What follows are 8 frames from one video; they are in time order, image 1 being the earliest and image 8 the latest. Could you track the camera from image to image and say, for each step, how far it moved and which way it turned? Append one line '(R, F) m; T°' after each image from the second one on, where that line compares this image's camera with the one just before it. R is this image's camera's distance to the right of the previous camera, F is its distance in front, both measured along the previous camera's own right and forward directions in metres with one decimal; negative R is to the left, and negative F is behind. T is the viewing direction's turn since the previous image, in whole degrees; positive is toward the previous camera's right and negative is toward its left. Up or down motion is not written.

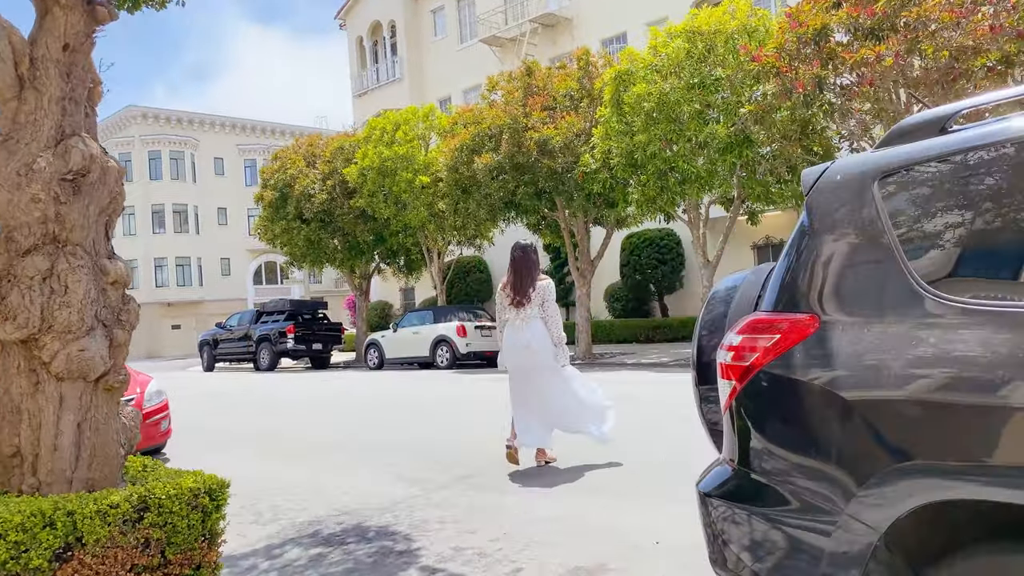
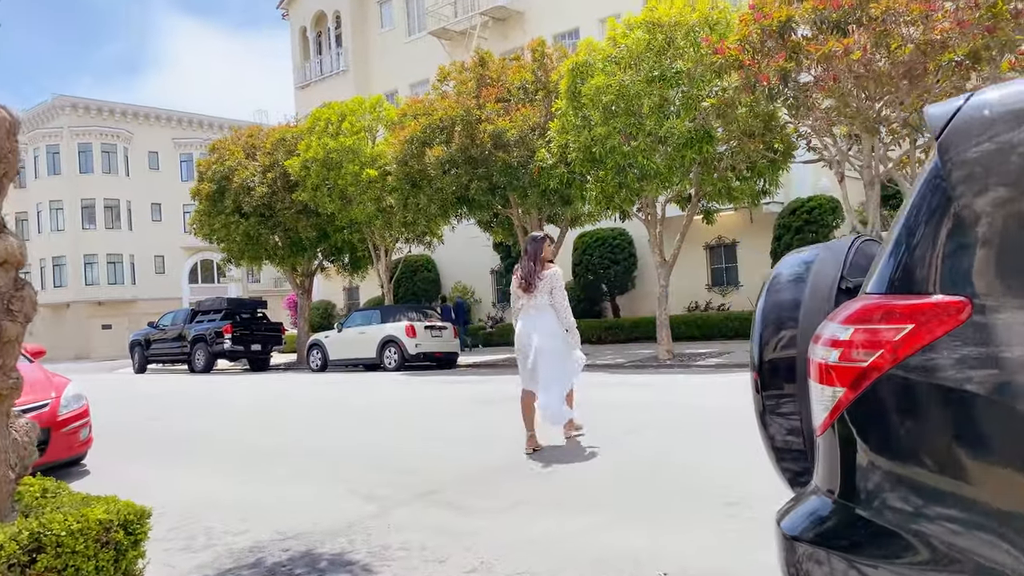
(-0.2, +0.7) m; +4°
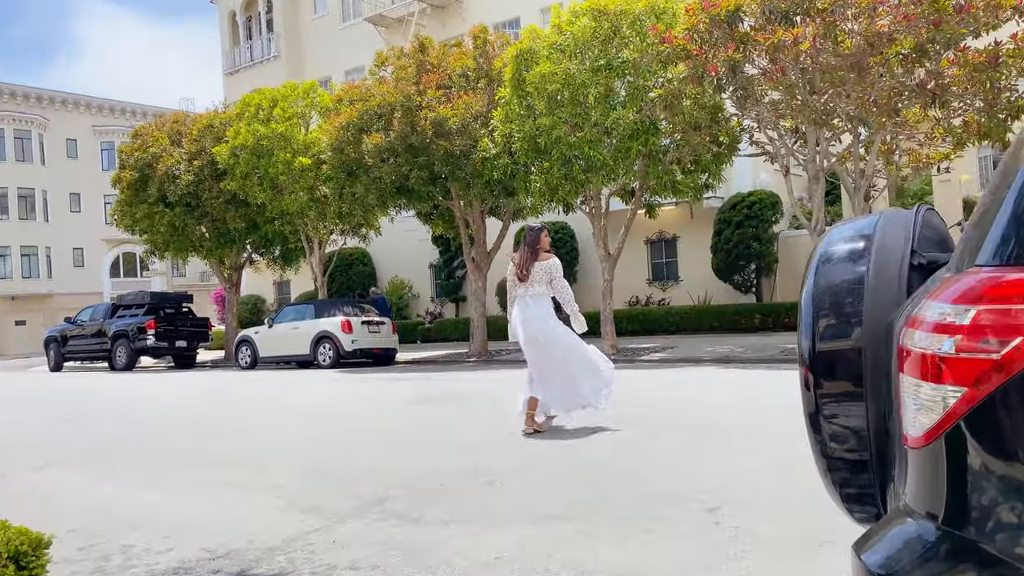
(-0.1, +0.5) m; +4°
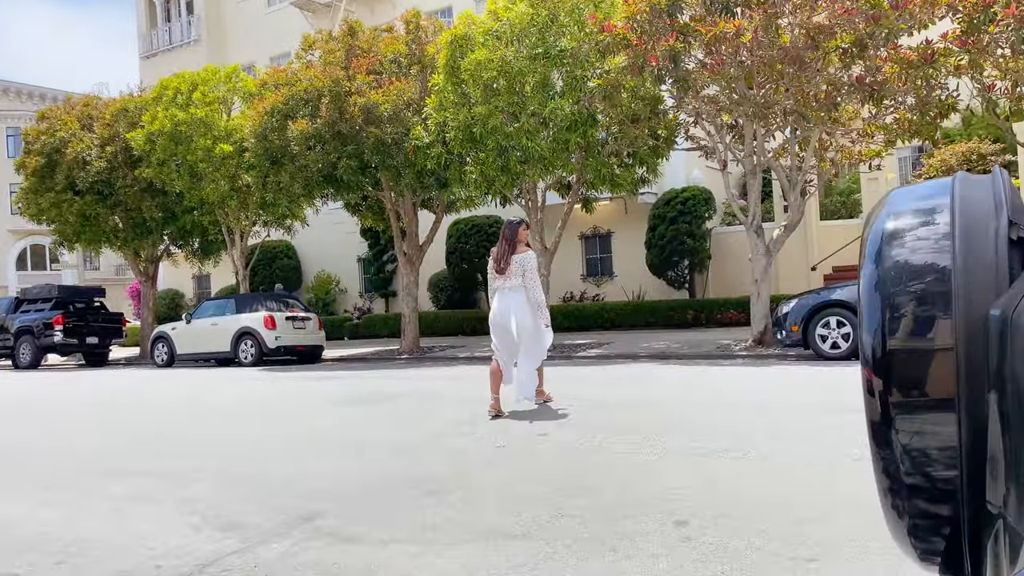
(-0.1, +0.5) m; +5°
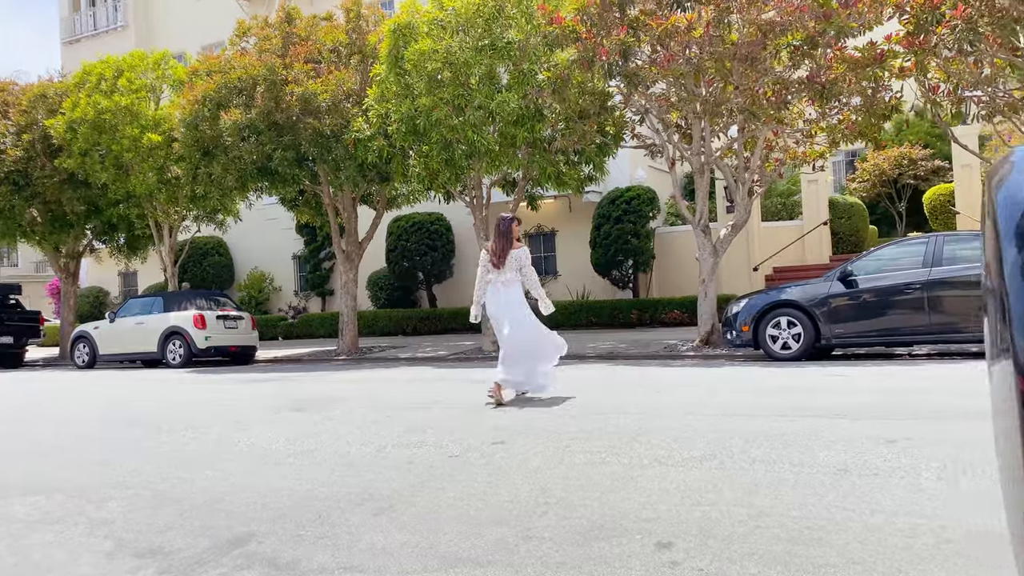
(-0.1, +0.4) m; +4°
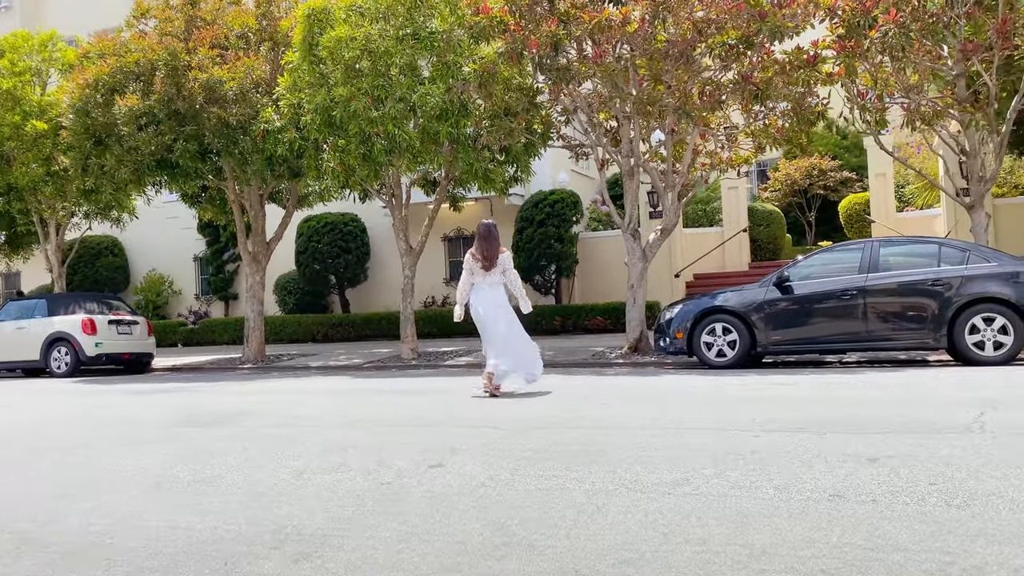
(-0.2, +0.7) m; +6°
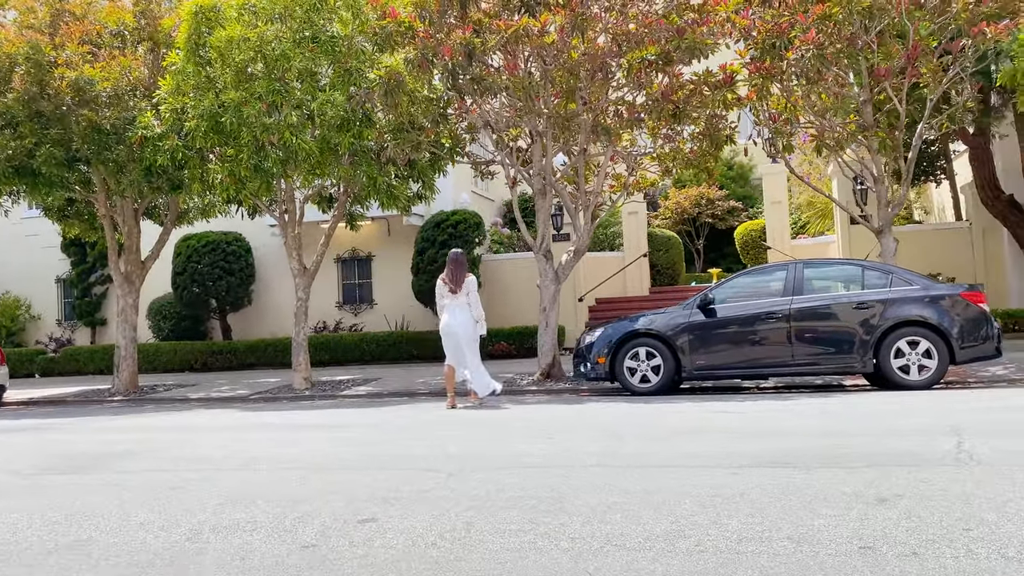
(-0.3, +0.8) m; +8°
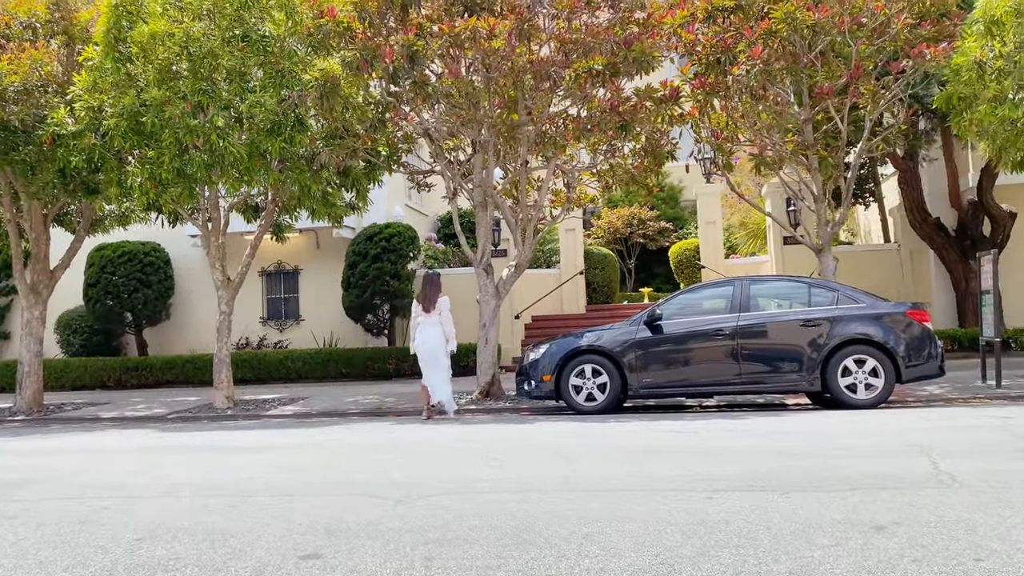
(-0.2, +0.4) m; +5°
